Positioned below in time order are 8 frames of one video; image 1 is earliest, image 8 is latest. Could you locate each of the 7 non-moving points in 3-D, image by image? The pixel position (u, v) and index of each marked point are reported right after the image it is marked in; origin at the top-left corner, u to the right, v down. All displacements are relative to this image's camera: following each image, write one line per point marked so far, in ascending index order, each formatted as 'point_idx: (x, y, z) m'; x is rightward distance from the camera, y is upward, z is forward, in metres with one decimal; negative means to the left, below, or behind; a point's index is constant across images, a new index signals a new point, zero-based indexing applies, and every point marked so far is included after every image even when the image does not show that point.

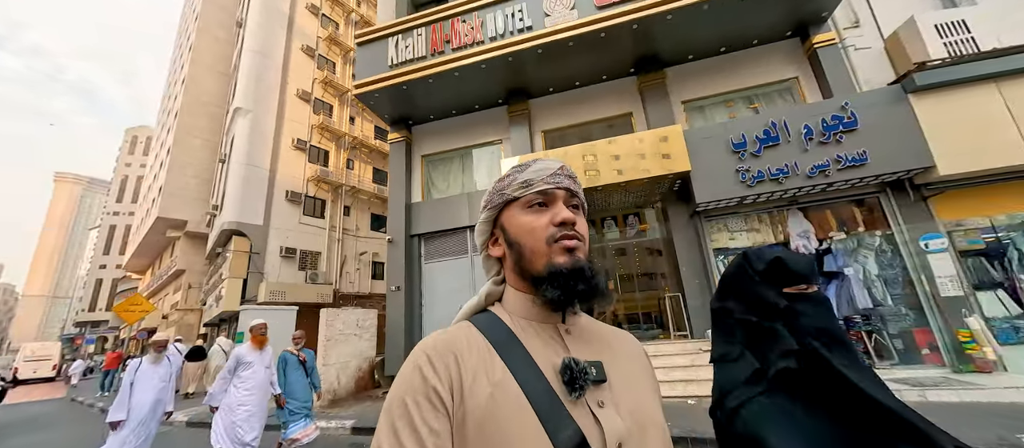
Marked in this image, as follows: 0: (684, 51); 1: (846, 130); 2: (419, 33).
0: (+3.9, +3.9, +7.9) m
1: (+5.5, +1.5, +5.8) m
2: (-2.3, +4.6, +8.4) m
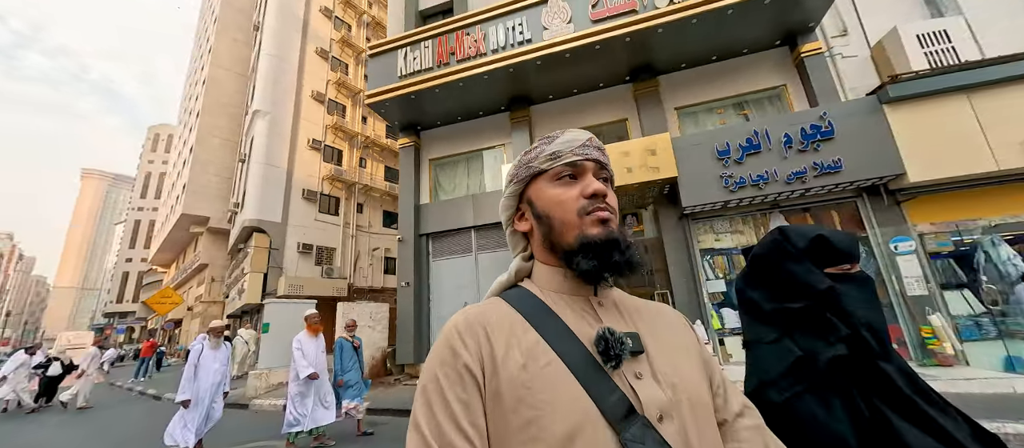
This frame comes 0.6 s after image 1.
0: (+3.9, +3.9, +8.2) m
1: (+5.5, +1.5, +6.2) m
2: (-2.2, +4.6, +8.9) m
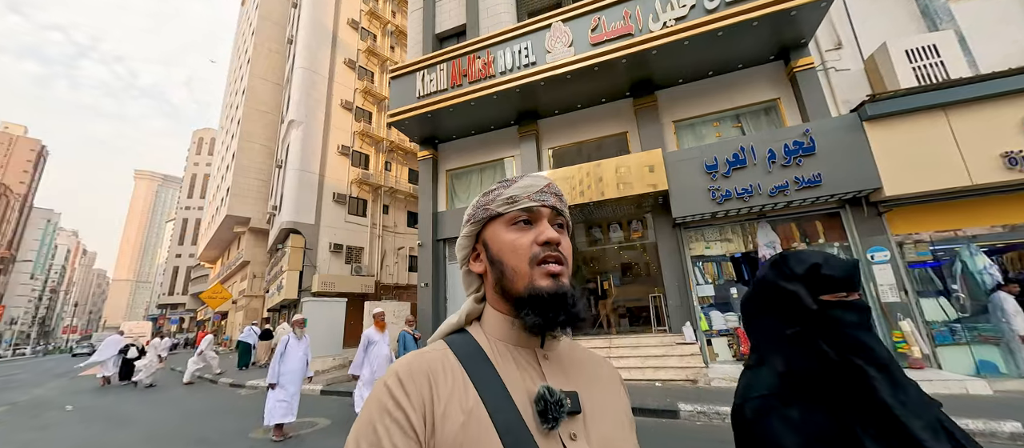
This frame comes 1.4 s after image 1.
0: (+4.1, +3.7, +8.7) m
1: (+5.5, +1.3, +6.6) m
2: (-2.0, +4.4, +9.8) m
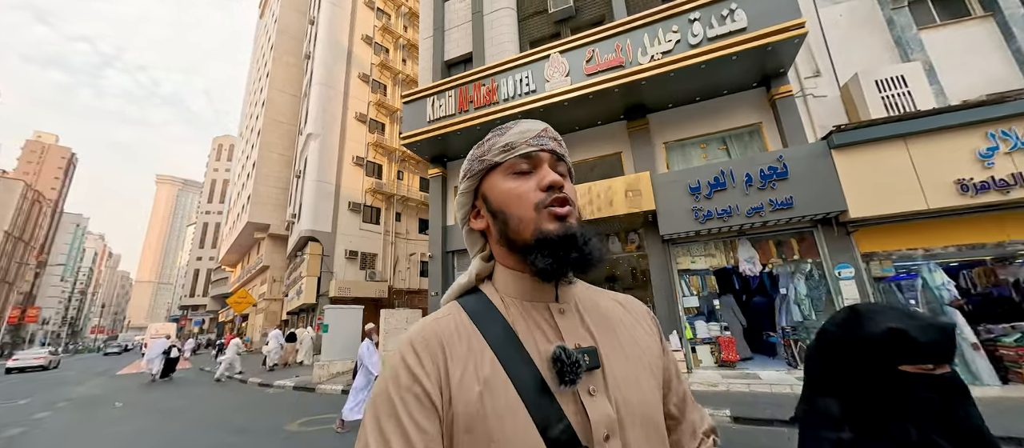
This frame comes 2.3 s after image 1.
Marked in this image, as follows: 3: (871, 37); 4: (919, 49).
0: (+4.1, +3.3, +9.4) m
1: (+5.5, +0.9, +7.2) m
2: (-1.9, +4.0, +10.7) m
3: (+8.5, +4.4, +8.2) m
4: (+9.1, +3.9, +7.8) m
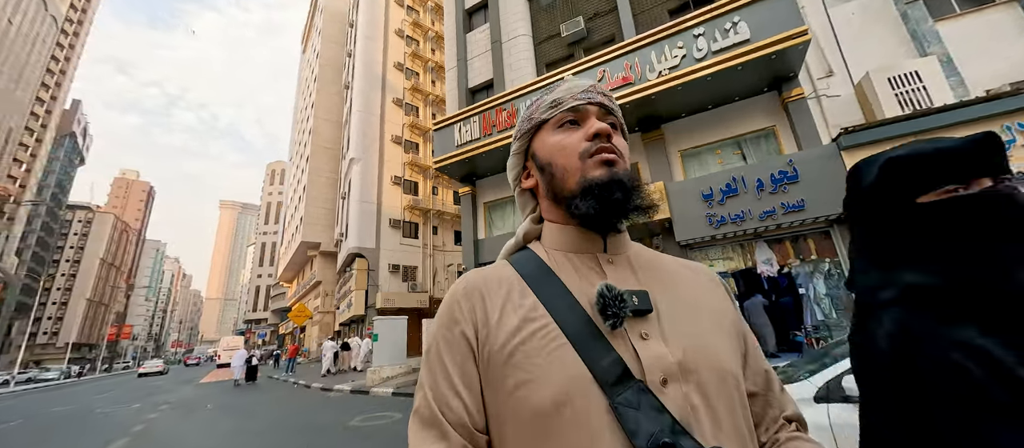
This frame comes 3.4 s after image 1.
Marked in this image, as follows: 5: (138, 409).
0: (+4.6, +3.2, +9.8) m
1: (+5.9, +0.9, +7.4) m
2: (-1.3, +3.5, +11.7) m
3: (+8.9, +4.6, +8.2) m
4: (+9.4, +4.1, +7.7) m
5: (-13.7, -6.8, +12.7) m
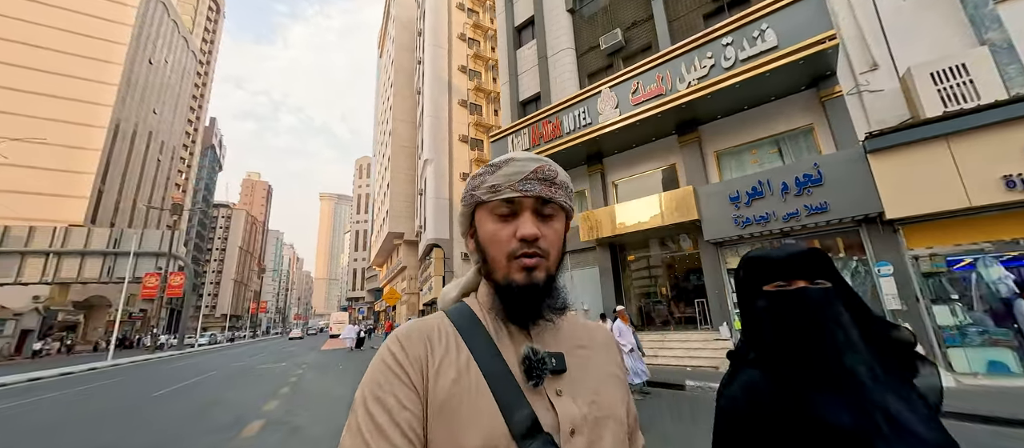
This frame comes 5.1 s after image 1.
0: (+5.9, +3.2, +10.3) m
1: (+6.8, +0.9, +7.8) m
2: (+0.5, +3.5, +13.3) m
3: (+9.7, +4.7, +7.9) m
4: (+10.2, +4.2, +7.3) m
5: (-11.1, -7.0, +17.2) m
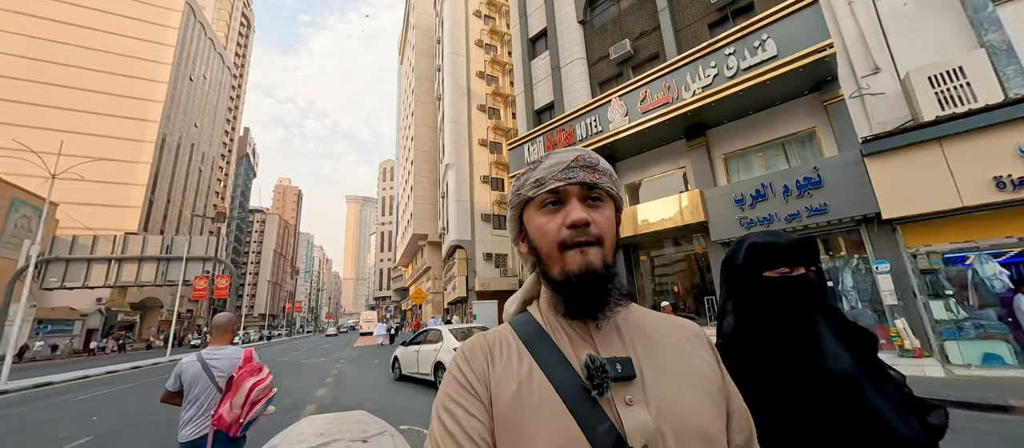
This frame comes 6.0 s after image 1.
0: (+6.4, +3.2, +10.7) m
1: (+7.2, +0.9, +8.2) m
2: (+1.1, +3.4, +14.1) m
3: (+10.0, +4.7, +8.1) m
4: (+10.4, +4.2, +7.5) m
5: (-10.0, -7.4, +18.7) m
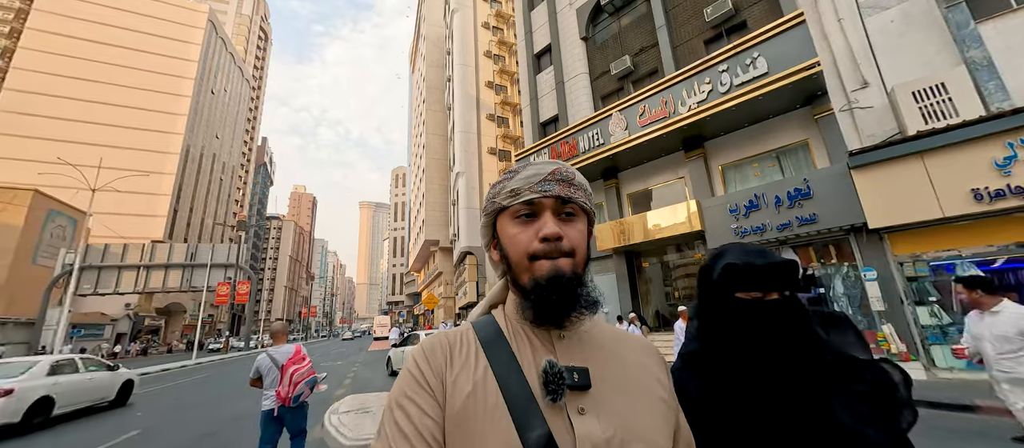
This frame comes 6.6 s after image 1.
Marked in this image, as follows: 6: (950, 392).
0: (+6.5, +3.0, +11.2) m
1: (+7.3, +0.6, +8.6) m
2: (+1.4, +3.0, +14.7) m
3: (+10.0, +4.5, +8.4) m
4: (+10.5, +4.0, +7.8) m
5: (-9.5, -7.9, +19.6) m
6: (+7.3, -2.8, +5.8) m
